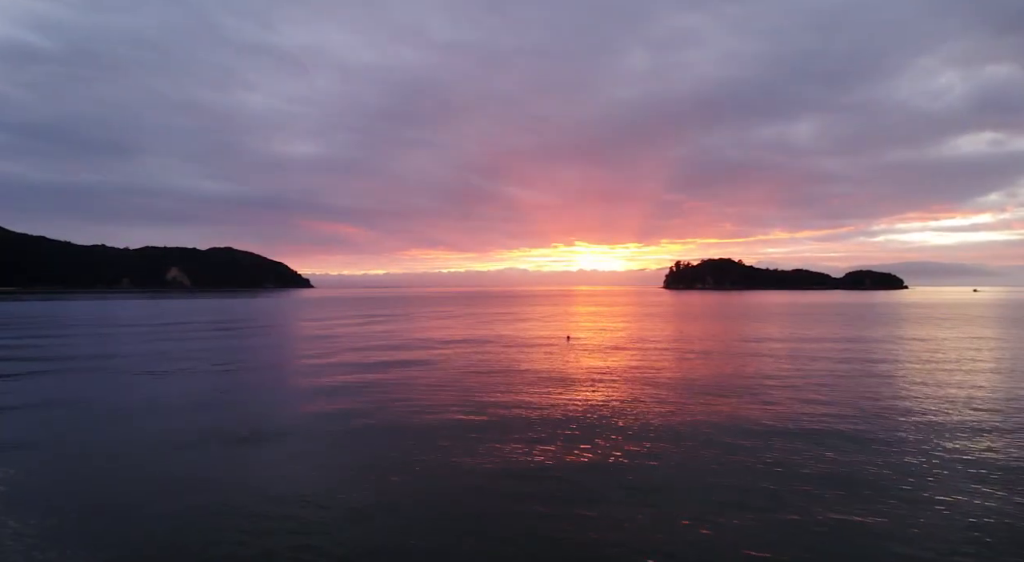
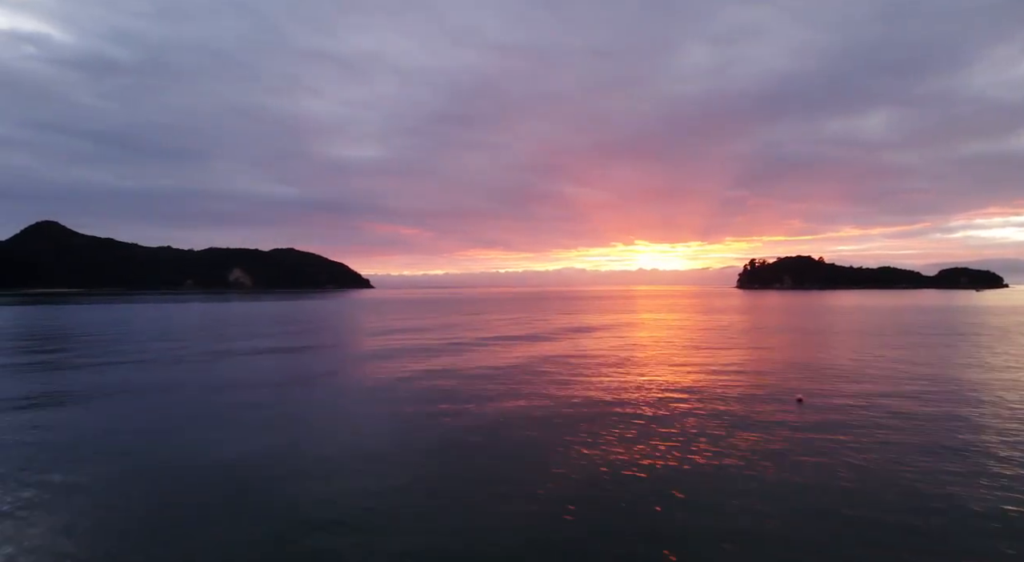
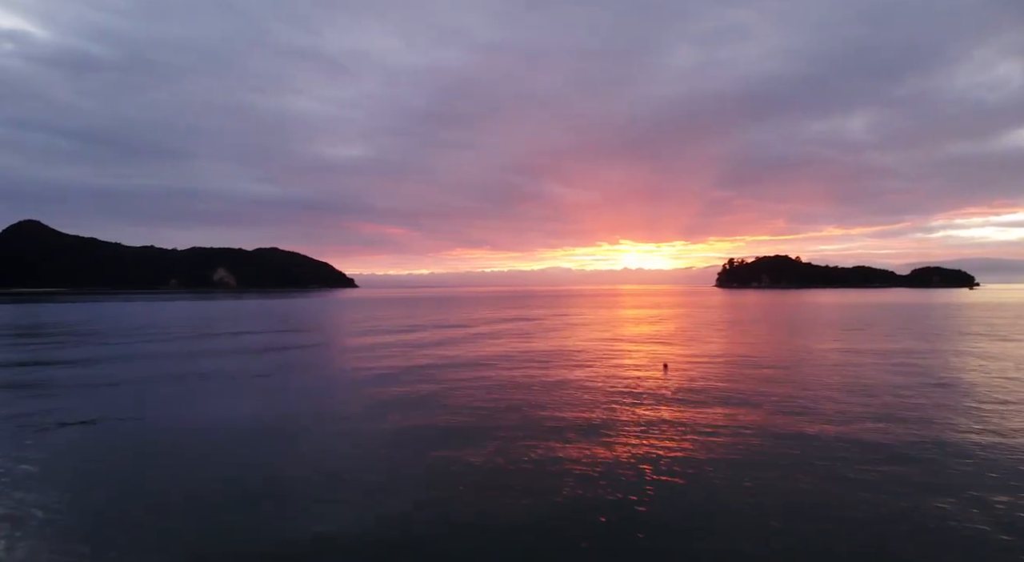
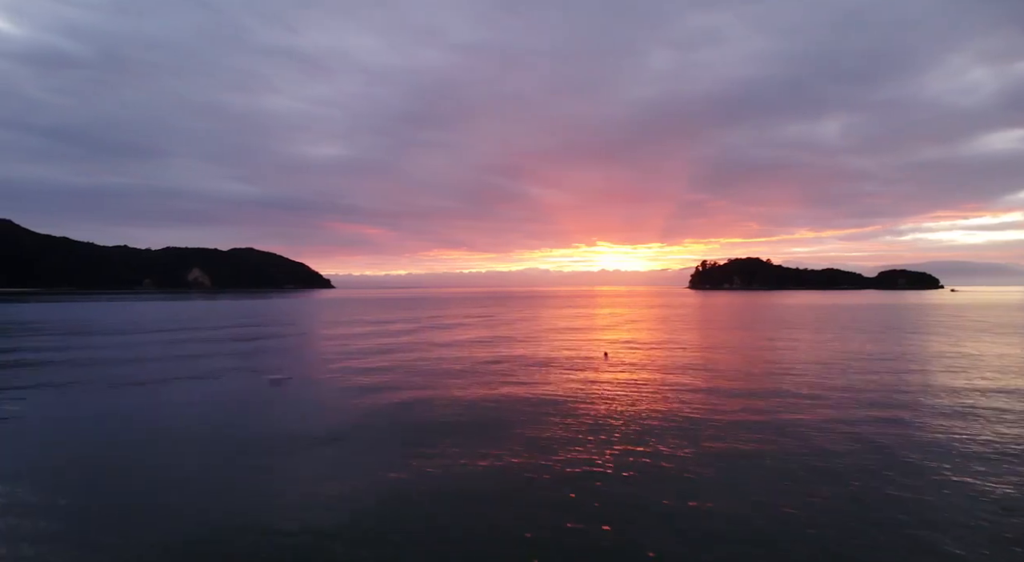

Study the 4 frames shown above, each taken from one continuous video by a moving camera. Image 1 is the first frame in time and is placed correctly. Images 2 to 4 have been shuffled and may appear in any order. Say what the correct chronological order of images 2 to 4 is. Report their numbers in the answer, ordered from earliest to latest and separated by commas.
4, 3, 2
